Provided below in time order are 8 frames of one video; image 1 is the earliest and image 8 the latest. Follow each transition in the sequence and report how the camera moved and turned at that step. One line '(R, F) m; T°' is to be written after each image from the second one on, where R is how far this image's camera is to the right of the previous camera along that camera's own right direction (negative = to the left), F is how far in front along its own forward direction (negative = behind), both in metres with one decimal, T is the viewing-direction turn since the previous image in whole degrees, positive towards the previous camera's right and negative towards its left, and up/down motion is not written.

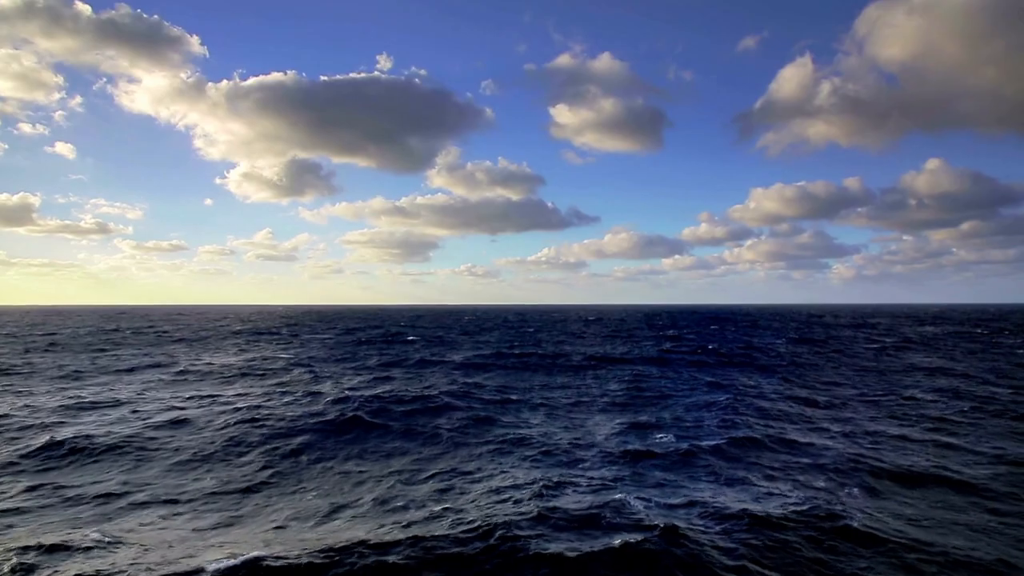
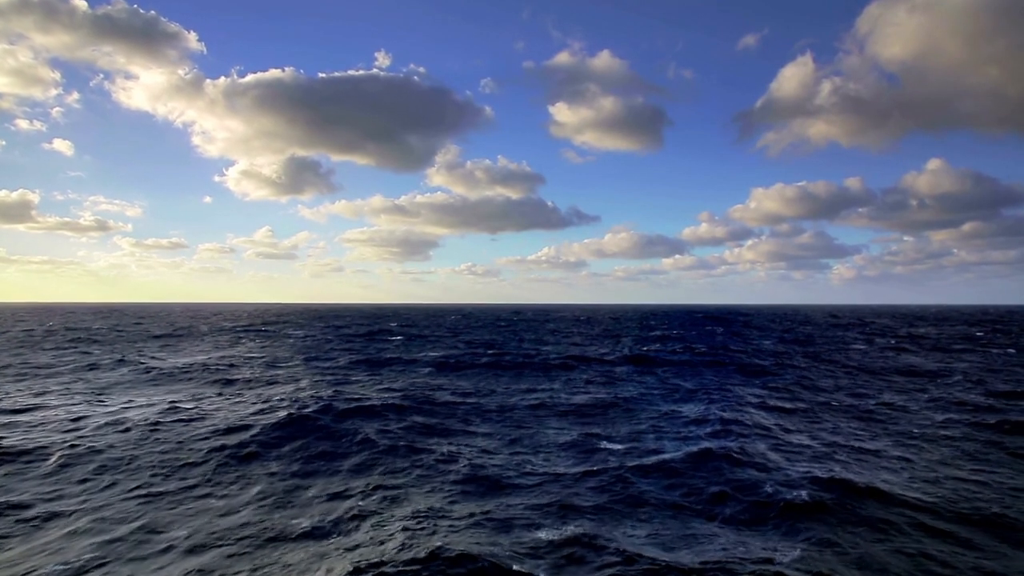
(+2.3, +2.2) m; 0°
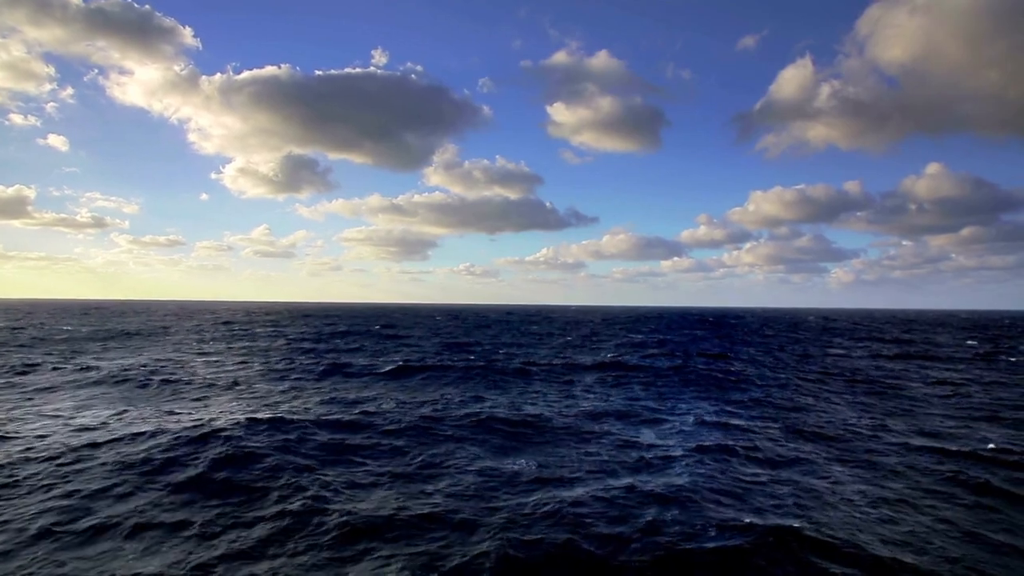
(+2.9, +2.9) m; 0°
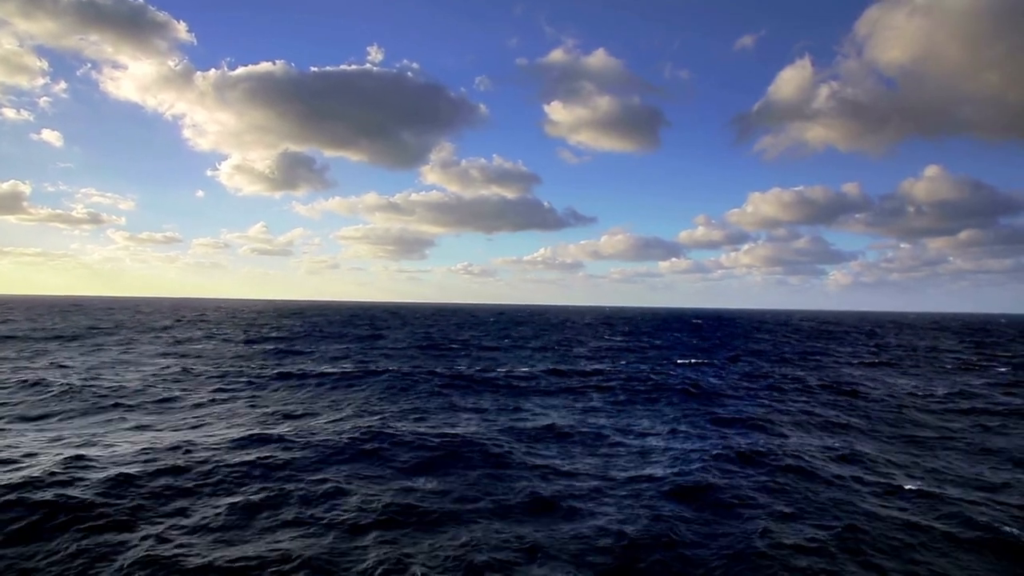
(+2.8, +3.0) m; 0°
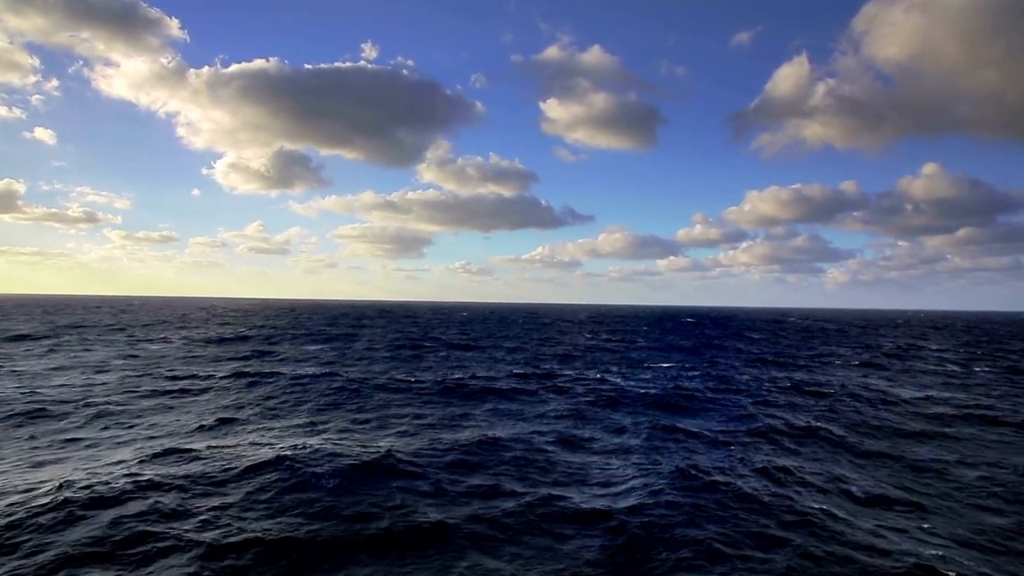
(+2.6, +2.4) m; 0°
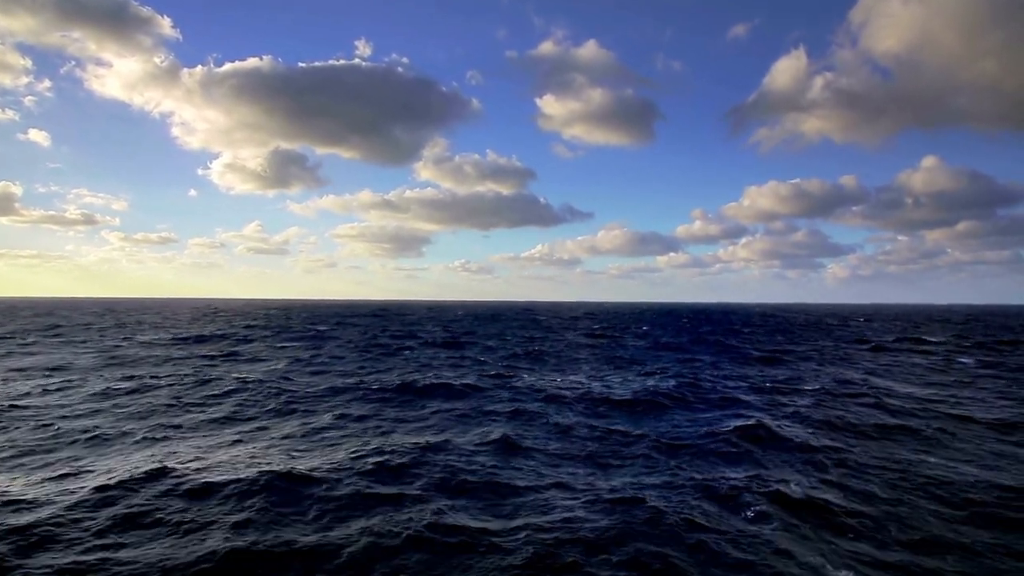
(+2.4, +2.5) m; 0°
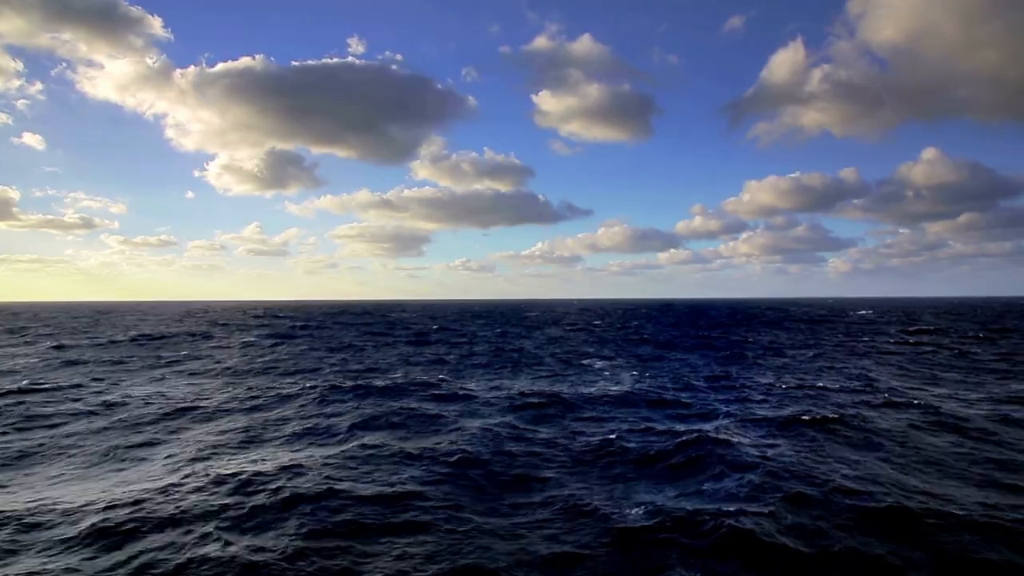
(+3.3, +3.6) m; 0°
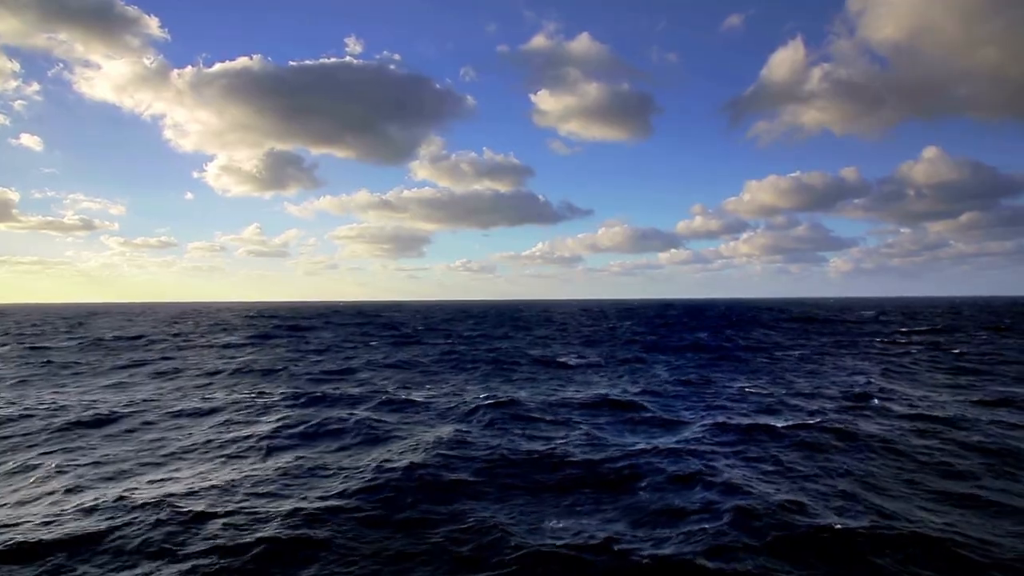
(+1.8, +2.2) m; 0°
